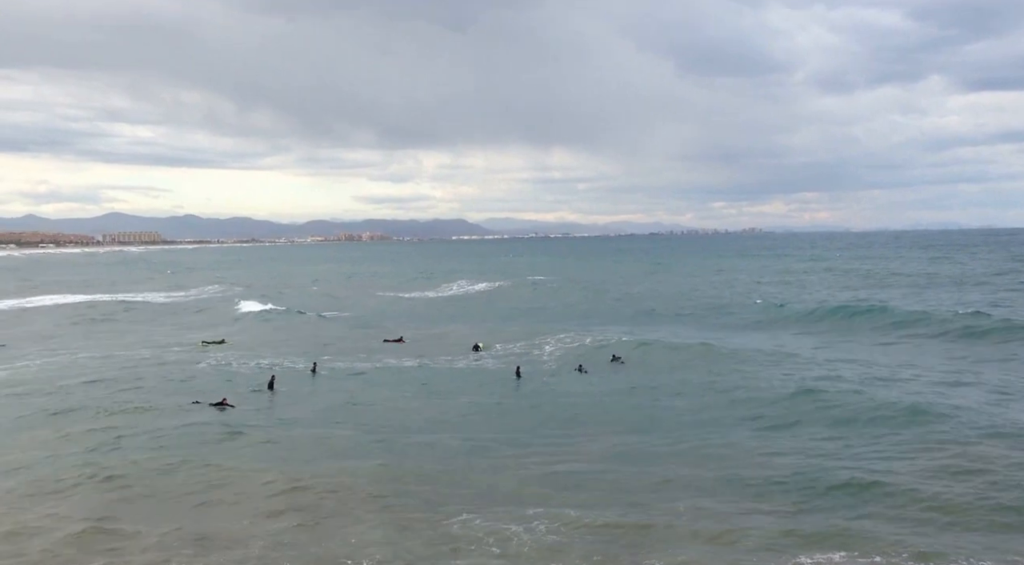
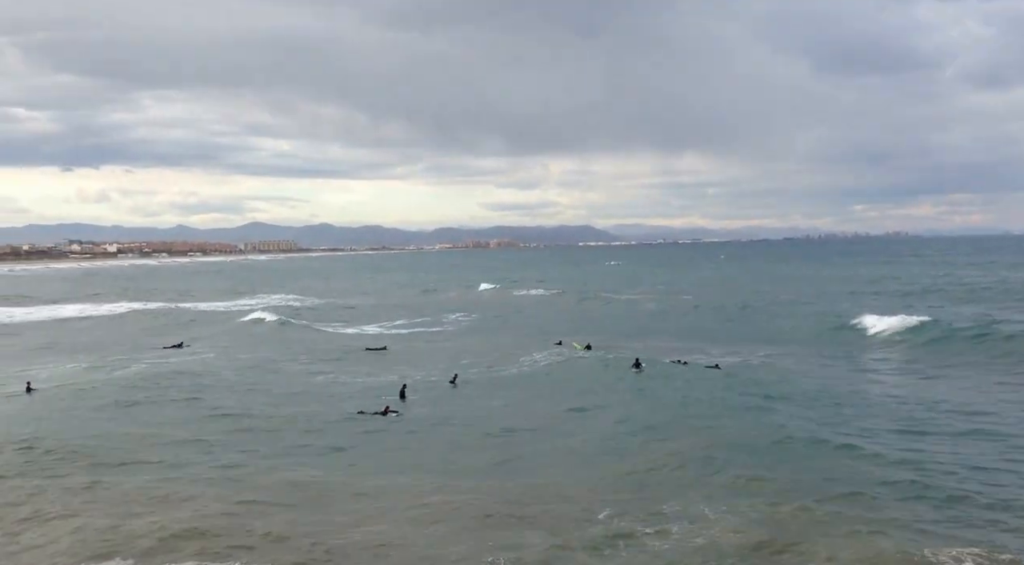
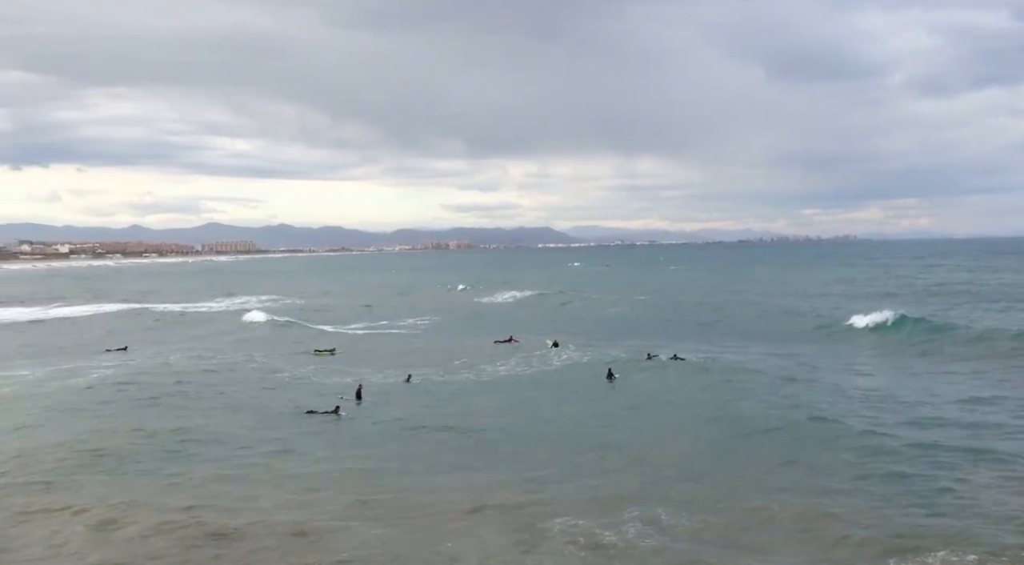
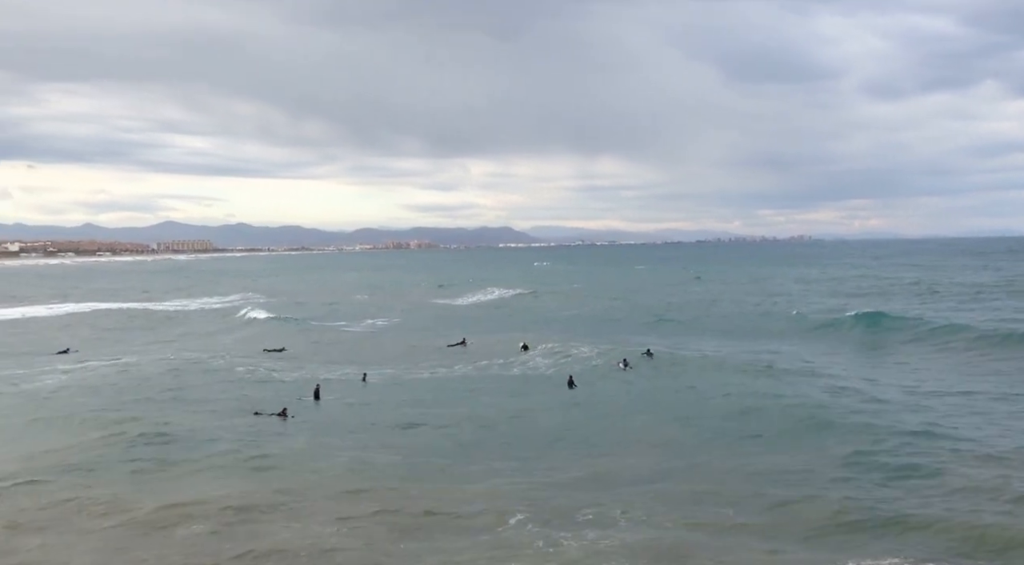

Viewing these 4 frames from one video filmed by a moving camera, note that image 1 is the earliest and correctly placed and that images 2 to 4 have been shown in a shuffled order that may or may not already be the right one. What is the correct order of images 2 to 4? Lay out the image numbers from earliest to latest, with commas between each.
4, 3, 2
